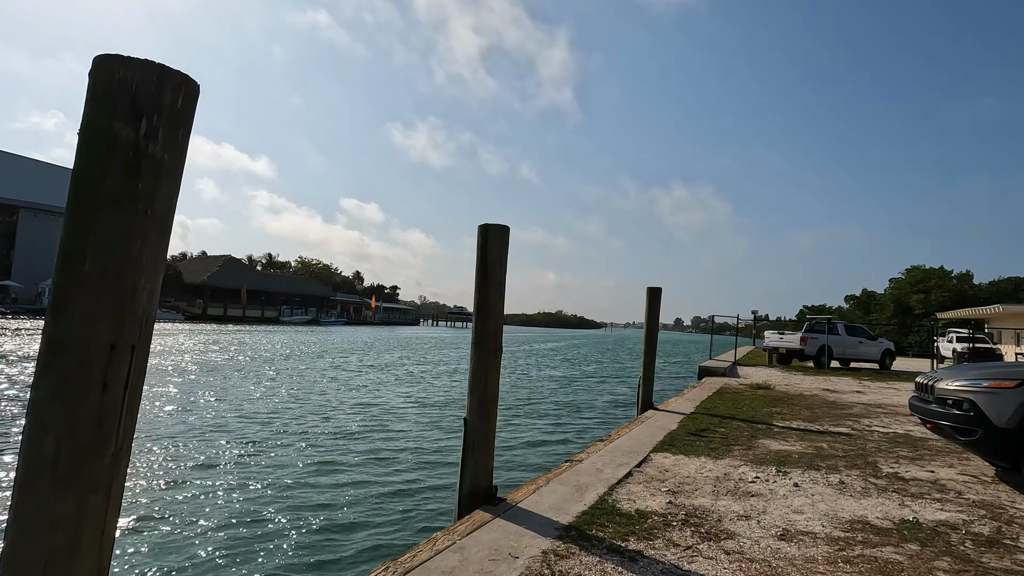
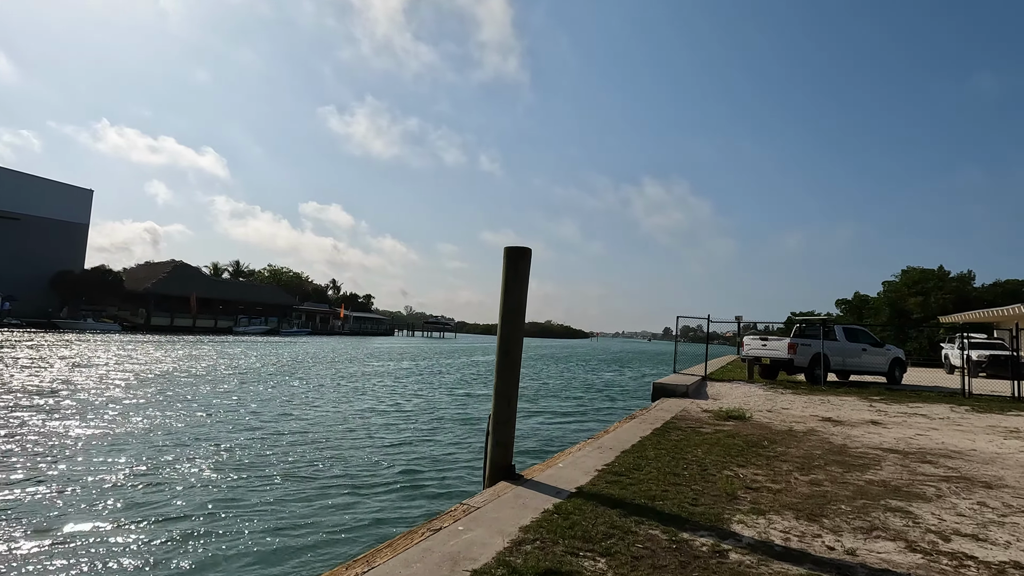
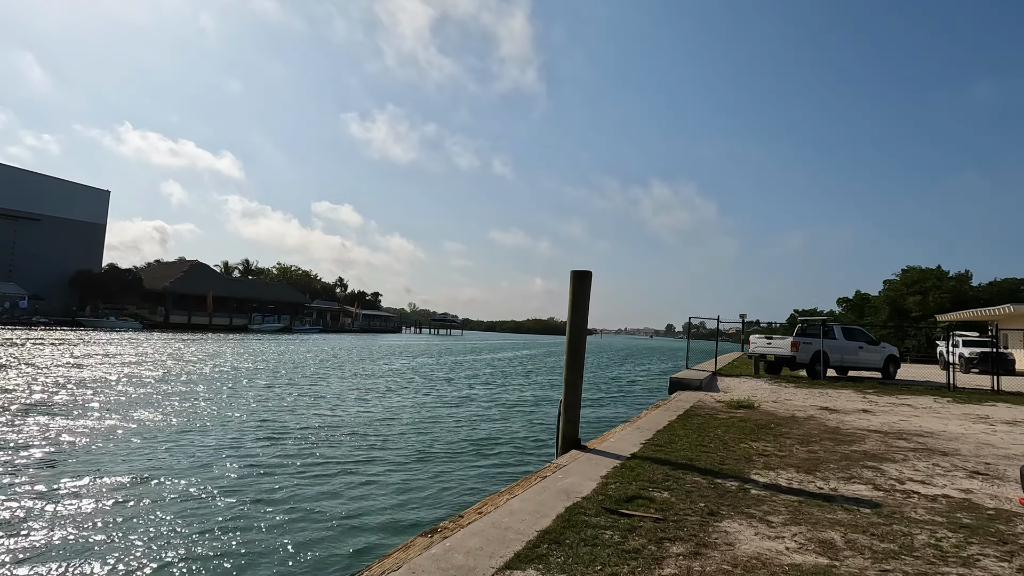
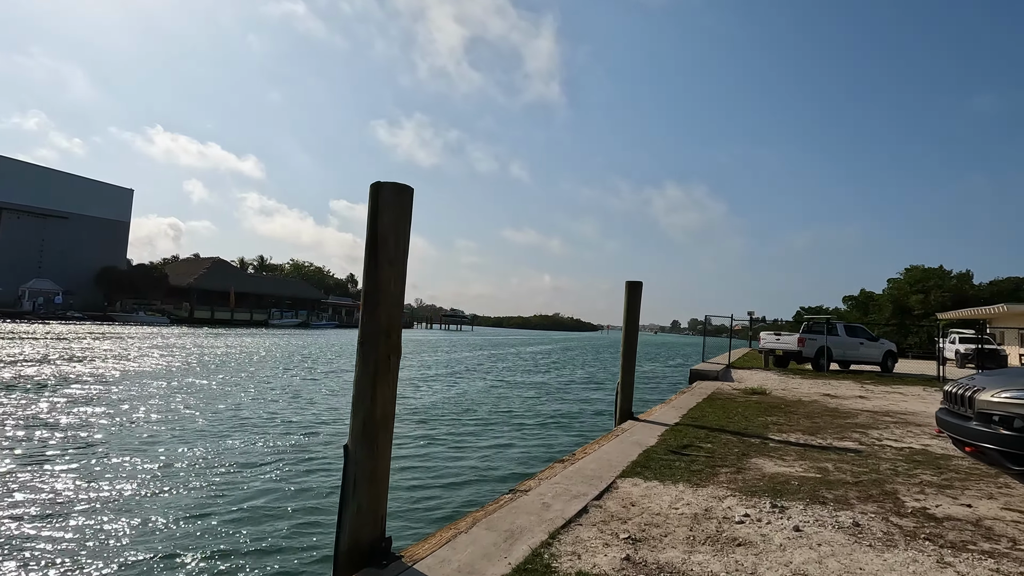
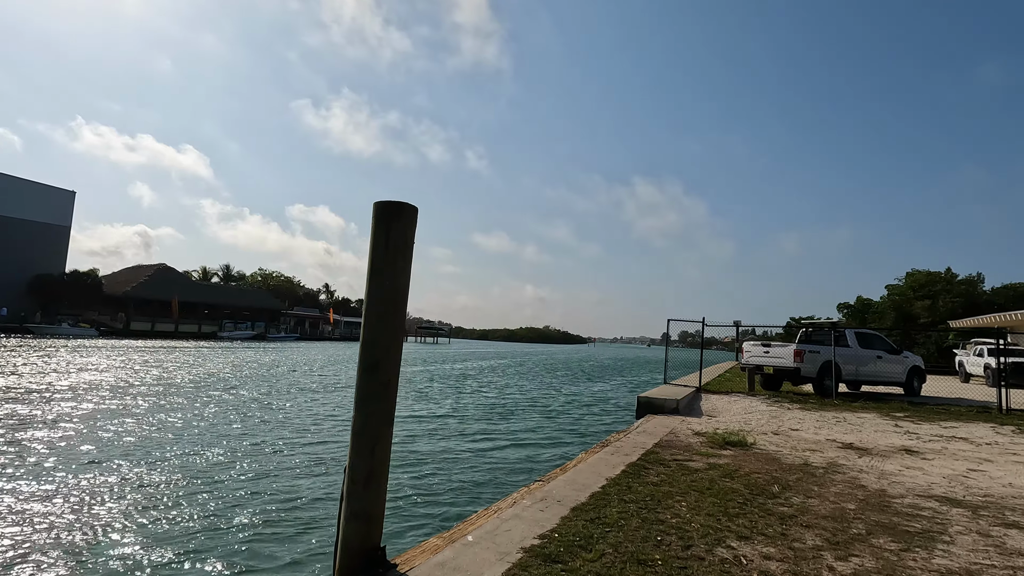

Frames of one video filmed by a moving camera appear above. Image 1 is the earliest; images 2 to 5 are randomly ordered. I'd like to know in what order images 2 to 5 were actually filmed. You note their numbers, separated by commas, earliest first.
4, 3, 2, 5
